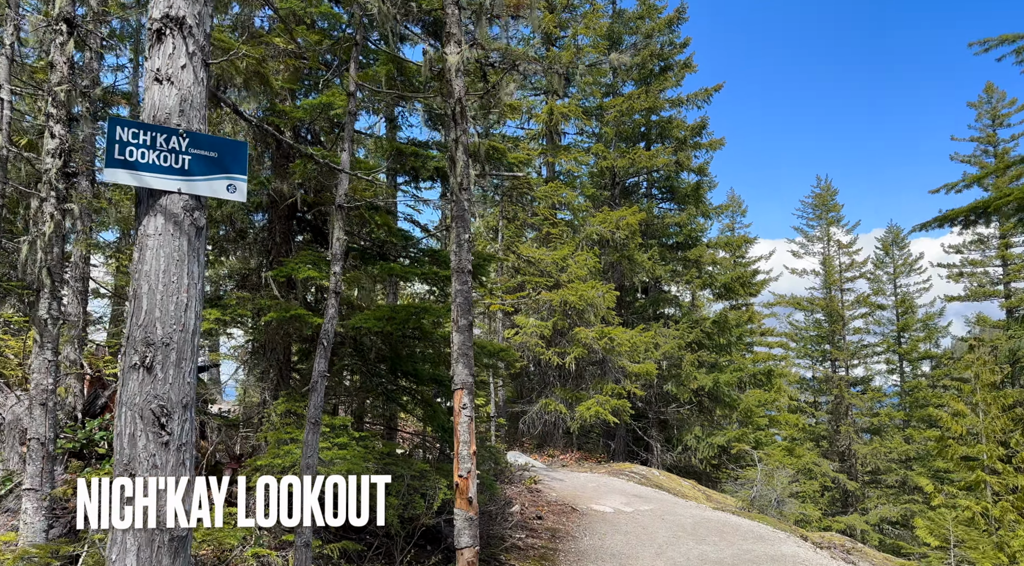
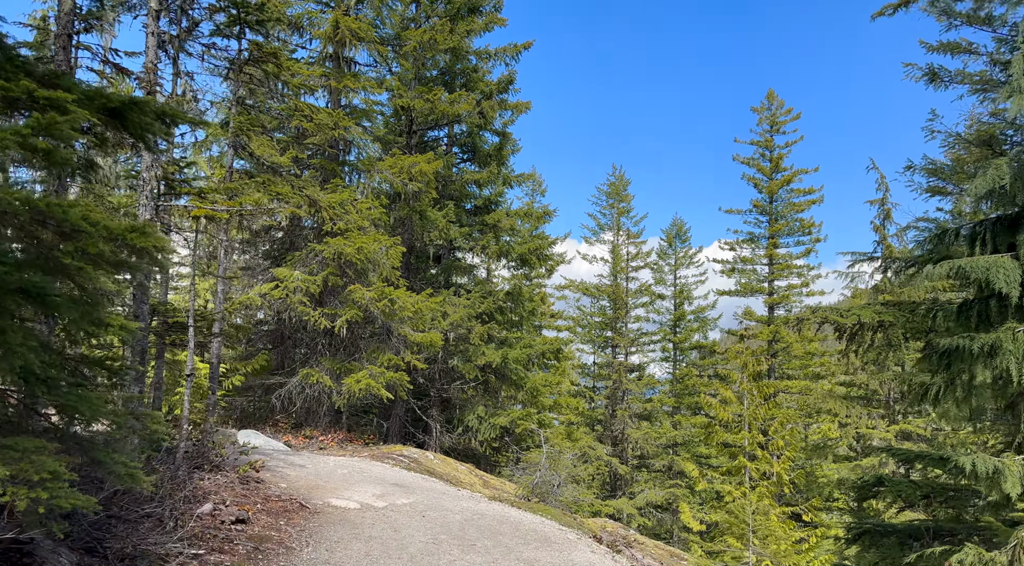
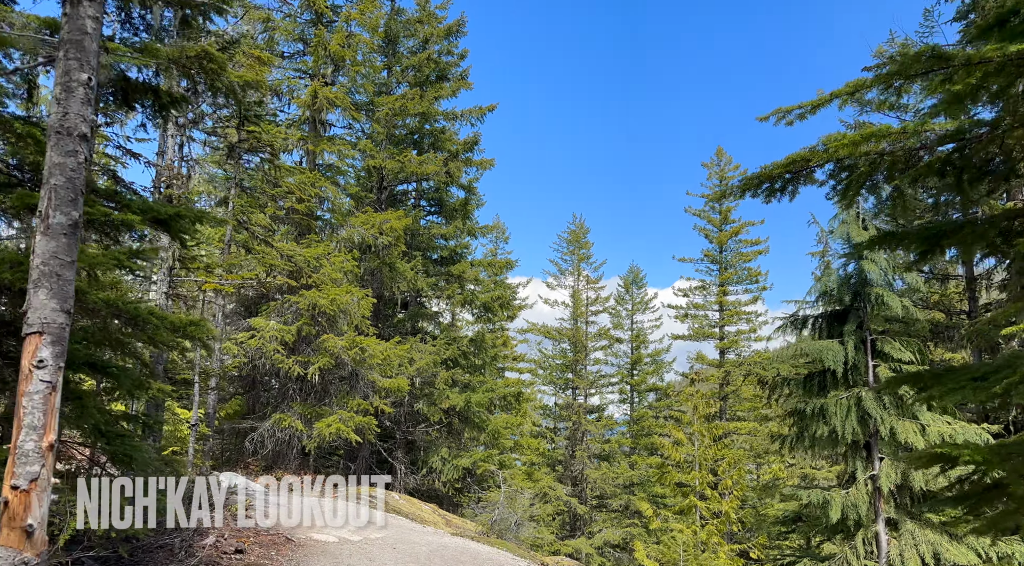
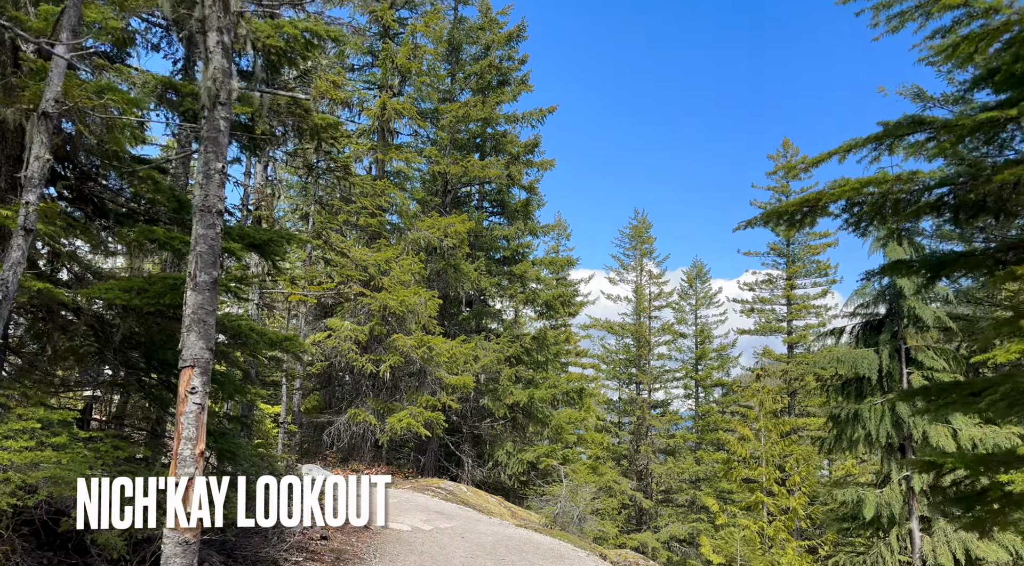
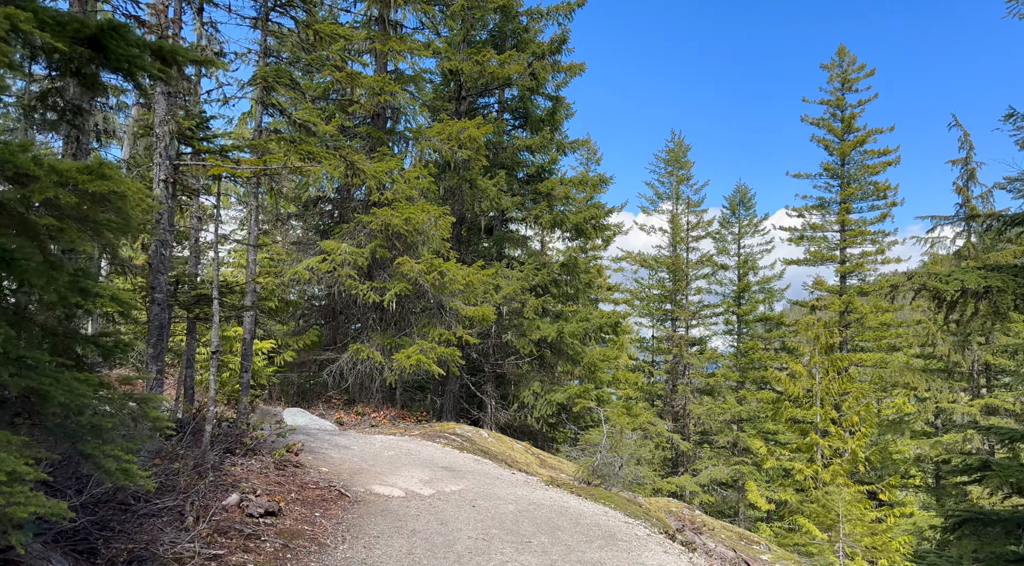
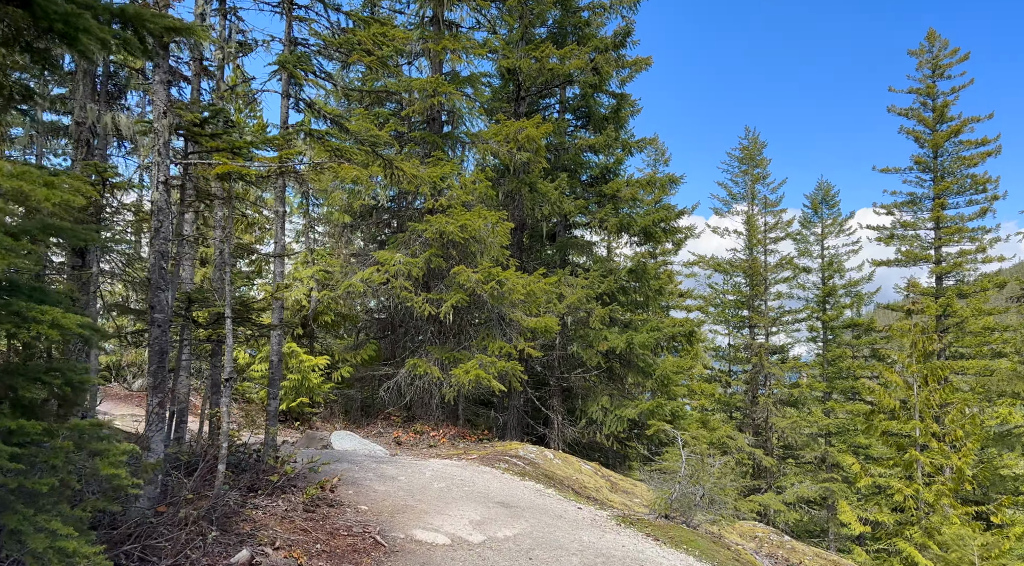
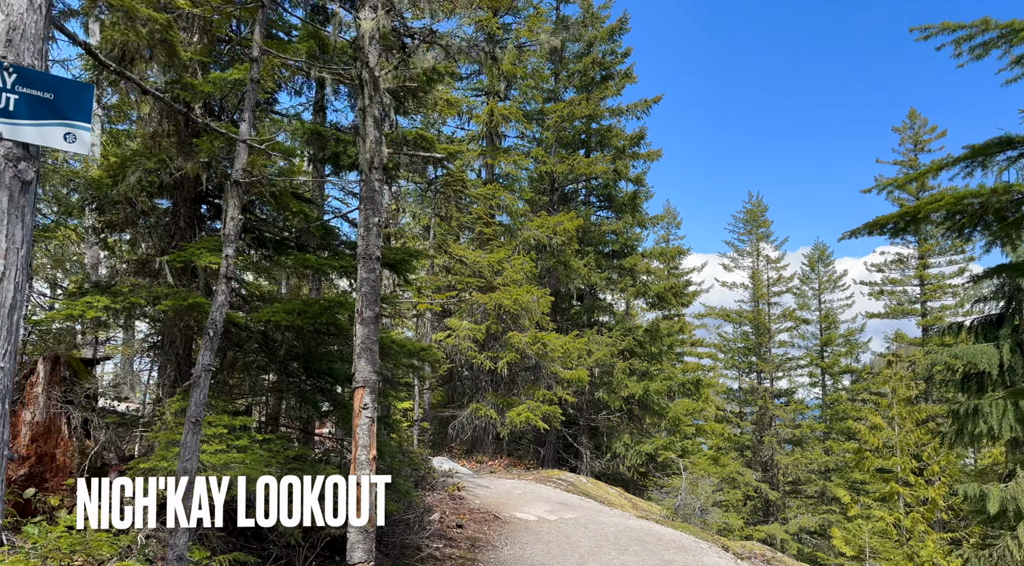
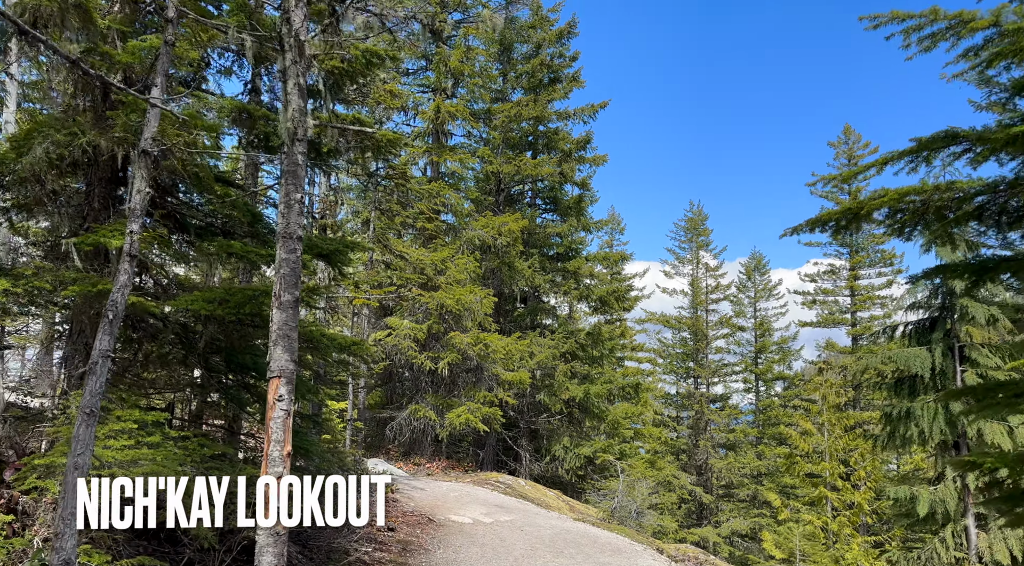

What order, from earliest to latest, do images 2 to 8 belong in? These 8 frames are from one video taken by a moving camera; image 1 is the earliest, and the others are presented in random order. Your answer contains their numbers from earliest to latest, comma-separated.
7, 8, 4, 3, 2, 5, 6
